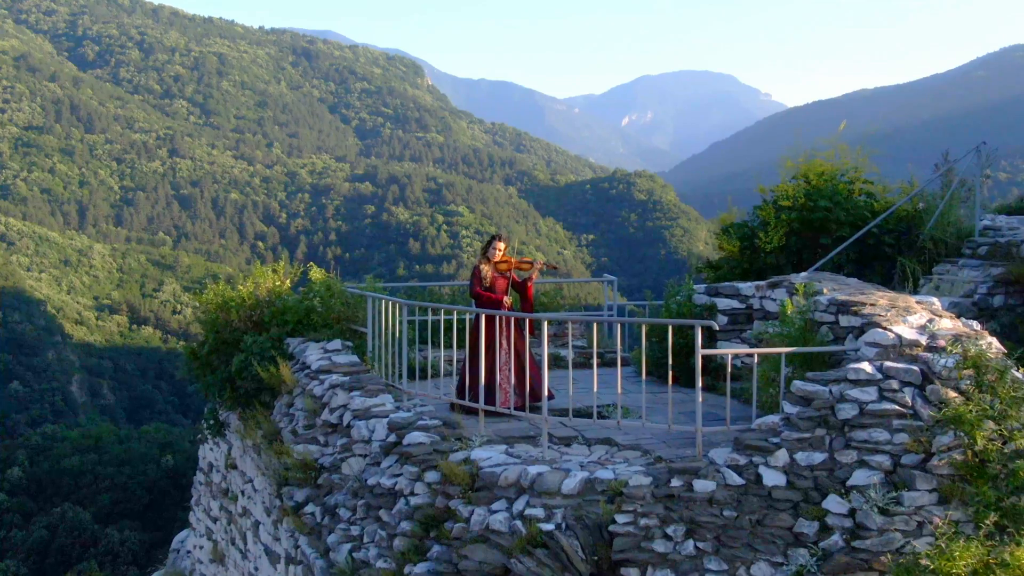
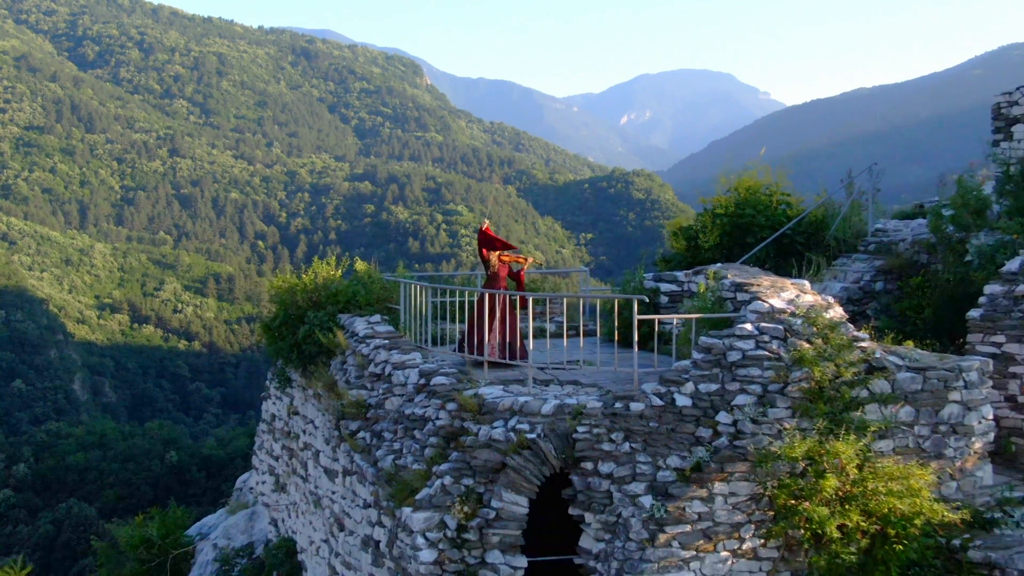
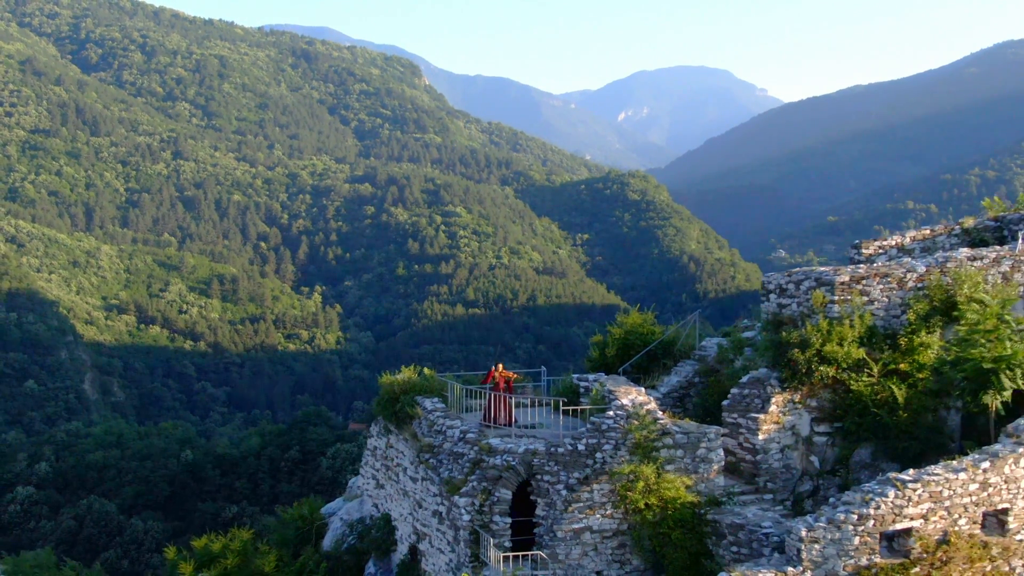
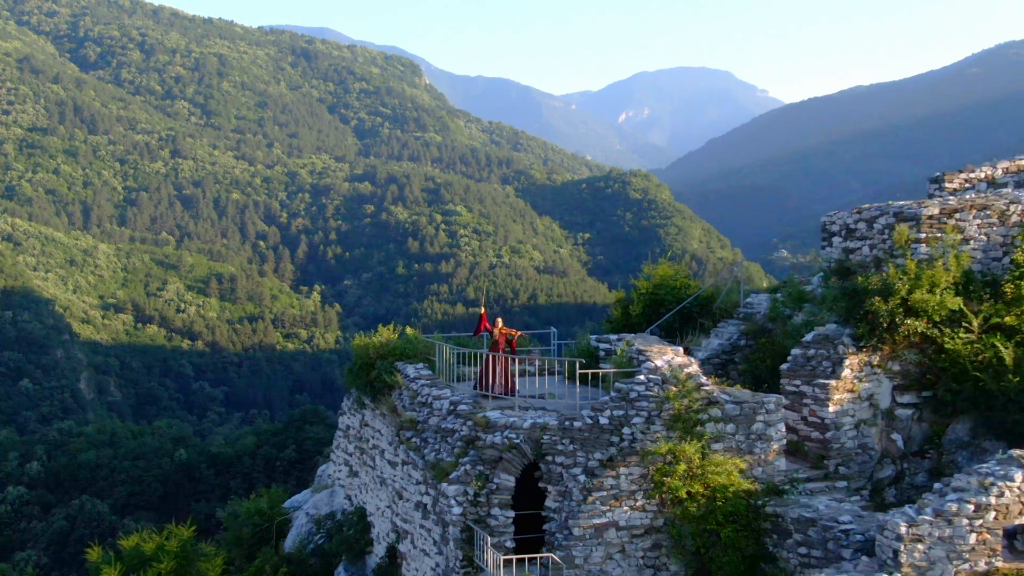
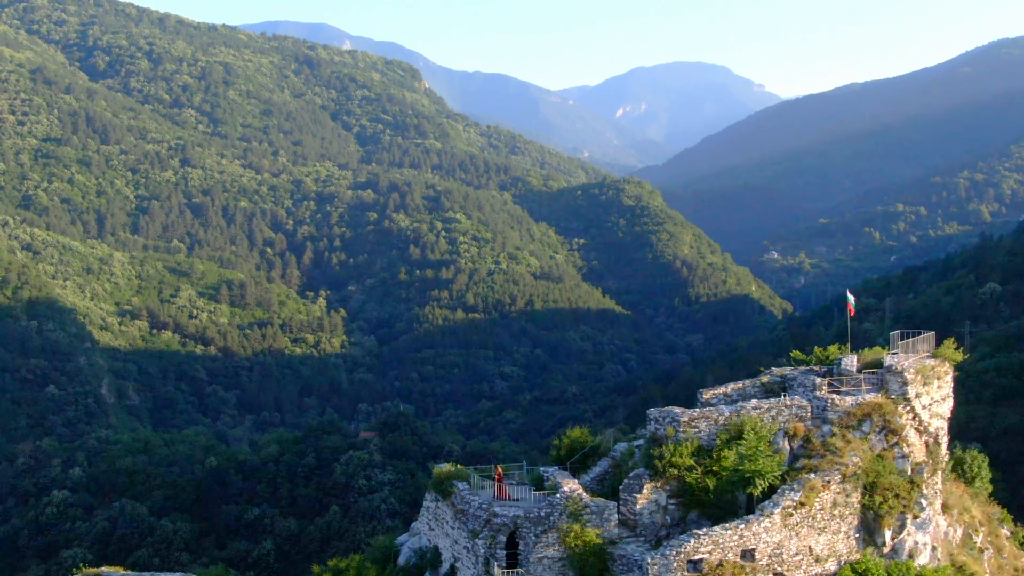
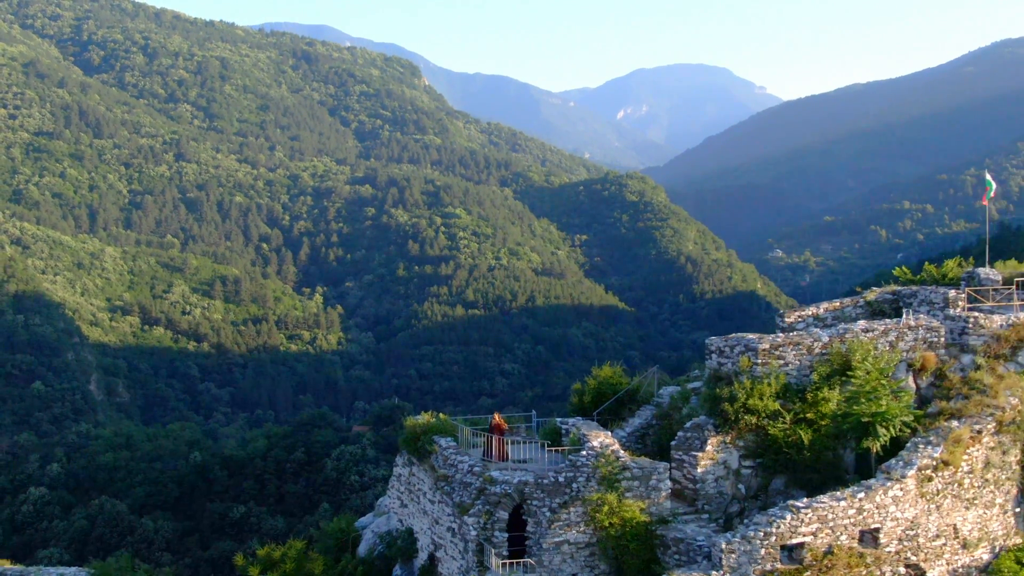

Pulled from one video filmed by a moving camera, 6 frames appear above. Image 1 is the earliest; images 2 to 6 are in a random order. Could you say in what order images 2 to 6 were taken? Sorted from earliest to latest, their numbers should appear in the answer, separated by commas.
2, 4, 3, 6, 5
